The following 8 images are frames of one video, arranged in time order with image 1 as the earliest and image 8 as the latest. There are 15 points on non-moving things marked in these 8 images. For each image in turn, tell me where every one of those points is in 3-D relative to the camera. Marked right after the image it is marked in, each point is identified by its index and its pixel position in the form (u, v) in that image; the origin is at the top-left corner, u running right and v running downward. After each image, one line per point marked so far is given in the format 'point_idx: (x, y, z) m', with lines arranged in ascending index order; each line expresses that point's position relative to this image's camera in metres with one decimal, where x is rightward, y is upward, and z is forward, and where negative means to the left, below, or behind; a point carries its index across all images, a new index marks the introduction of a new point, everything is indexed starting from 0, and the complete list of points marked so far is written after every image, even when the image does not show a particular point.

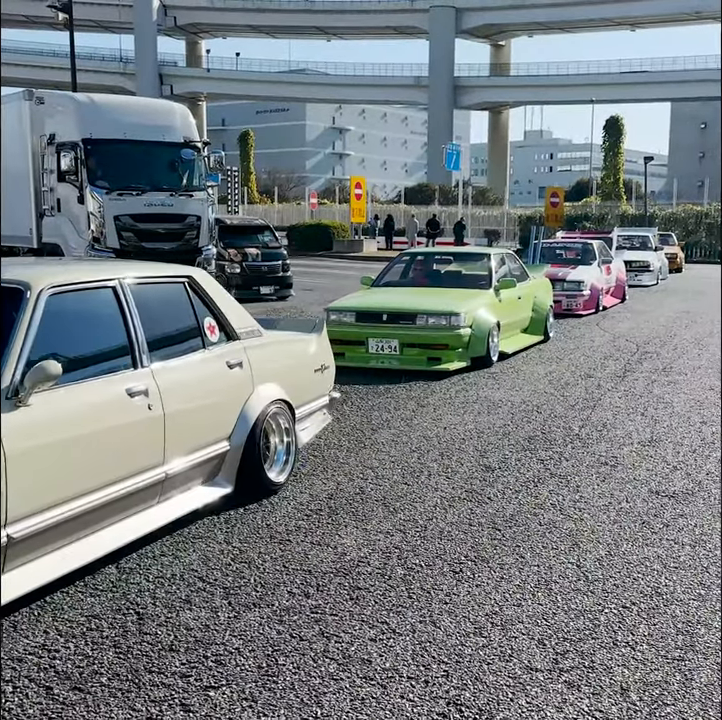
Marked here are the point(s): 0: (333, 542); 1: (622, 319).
0: (-0.1, -0.9, +4.4) m
1: (+4.5, +0.7, +15.5) m
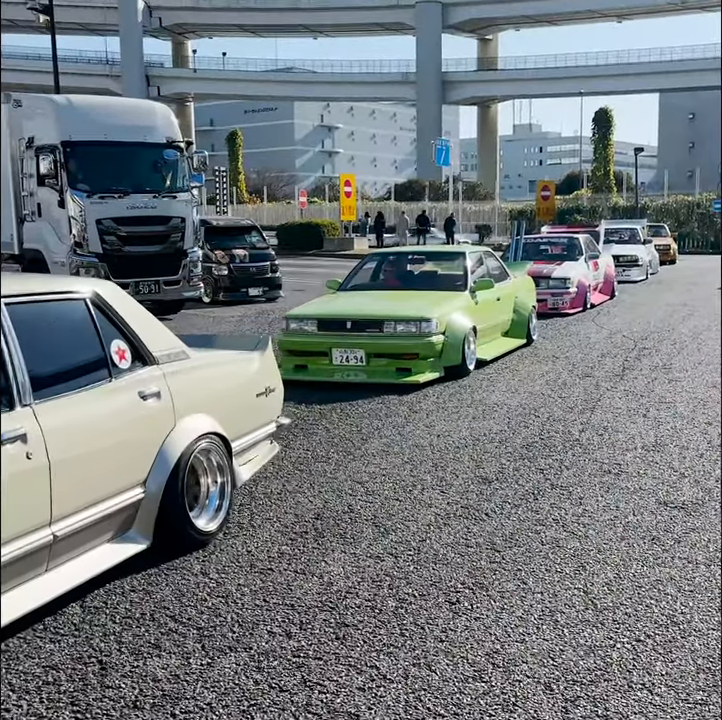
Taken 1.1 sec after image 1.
0: (-0.2, -1.0, +4.1) m
1: (+4.4, +0.8, +15.1) m
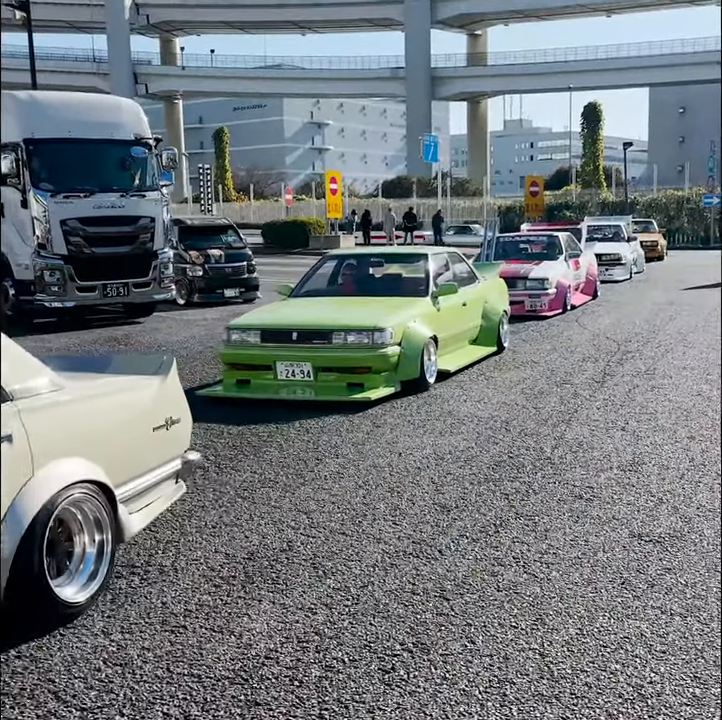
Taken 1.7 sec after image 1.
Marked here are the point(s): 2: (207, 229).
0: (-0.5, -1.1, +3.6) m
1: (+4.0, +0.7, +14.6) m
2: (-3.5, +2.9, +19.8) m
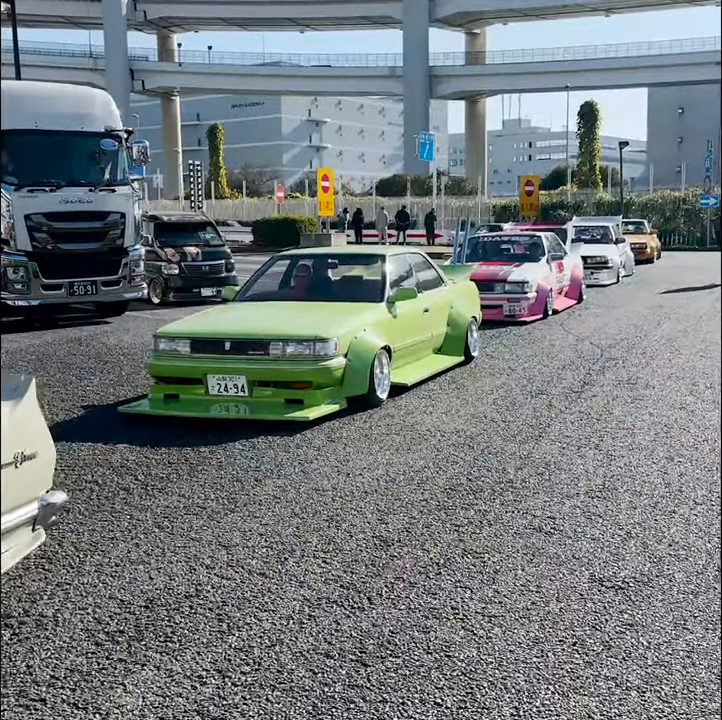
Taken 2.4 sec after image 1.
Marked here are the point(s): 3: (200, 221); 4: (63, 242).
0: (-0.9, -1.2, +3.0) m
1: (+3.6, +0.6, +14.1) m
2: (-3.8, +2.9, +19.2) m
3: (-3.5, +3.1, +19.4) m
4: (-5.0, +2.0, +14.8) m
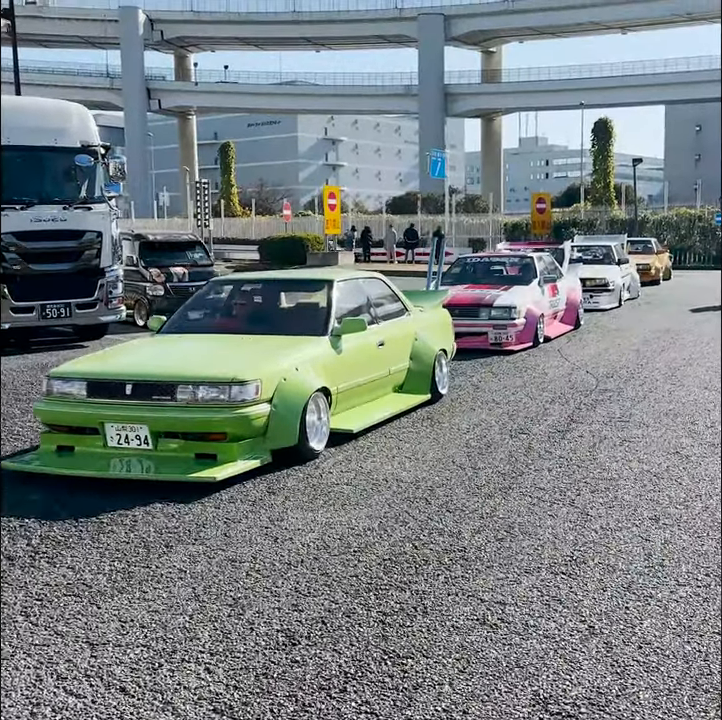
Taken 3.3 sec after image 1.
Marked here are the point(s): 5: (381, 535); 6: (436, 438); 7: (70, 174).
0: (-1.3, -1.4, +2.2) m
1: (+3.3, +0.2, +13.2) m
2: (-4.0, +2.4, +18.5) m
3: (-3.6, +2.5, +18.7) m
4: (-5.2, +1.6, +14.1) m
5: (+0.1, -1.0, +5.0) m
6: (+0.6, -0.7, +7.5) m
7: (-4.7, +3.0, +14.4) m
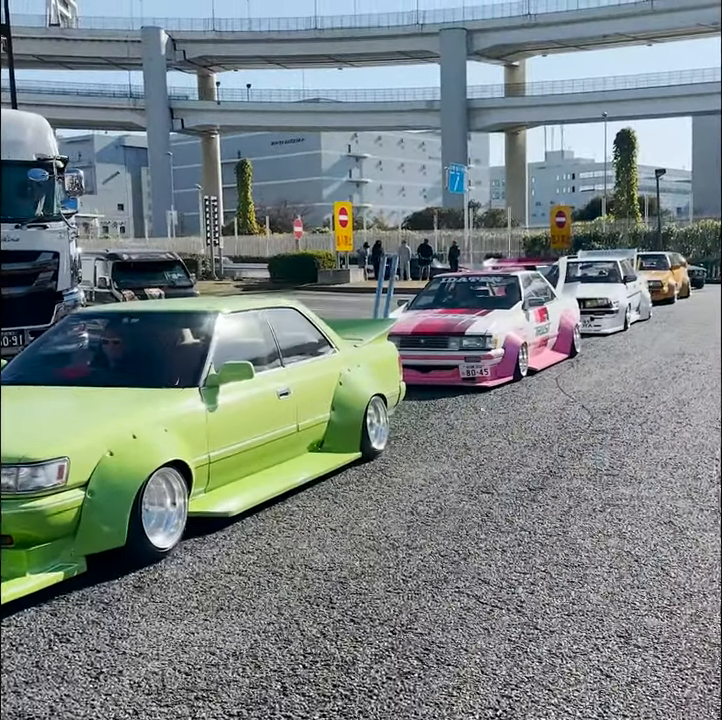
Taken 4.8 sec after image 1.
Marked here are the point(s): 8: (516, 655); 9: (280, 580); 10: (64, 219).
0: (-2.0, -1.6, +0.9) m
1: (+3.0, -0.2, +11.8) m
2: (-4.2, +1.8, +17.3) m
3: (-3.8, +2.0, +17.5) m
4: (-5.5, +1.1, +13.0) m
5: (-0.5, -1.3, +3.7) m
6: (+0.1, -1.0, +6.2) m
7: (-5.0, +2.5, +13.2) m
8: (+0.6, -1.2, +3.8) m
9: (-0.4, -1.2, +4.6) m
10: (-4.6, +2.2, +13.8) m
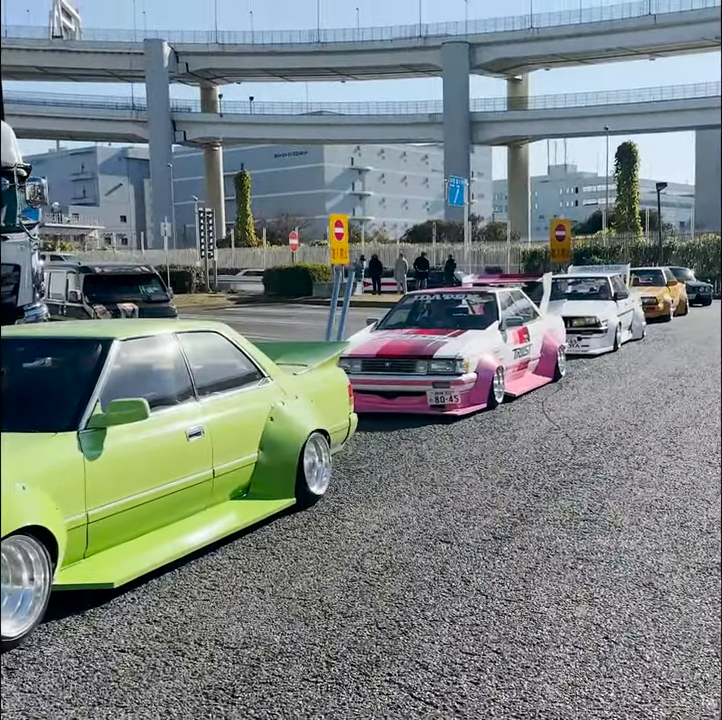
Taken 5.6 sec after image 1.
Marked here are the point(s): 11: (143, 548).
0: (-2.4, -1.7, +0.1) m
1: (+2.6, -0.5, +11.0) m
2: (-4.5, +1.5, +16.6) m
3: (-4.2, +1.7, +16.8) m
4: (-5.9, +0.8, +12.3) m
5: (-0.9, -1.4, +2.9) m
6: (-0.2, -1.2, +5.5) m
7: (-5.4, +2.3, +12.6) m
8: (+0.3, -1.4, +3.0) m
9: (-0.8, -1.3, +3.8) m
10: (-4.9, +1.9, +13.1) m
11: (-1.0, -0.8, +3.9) m
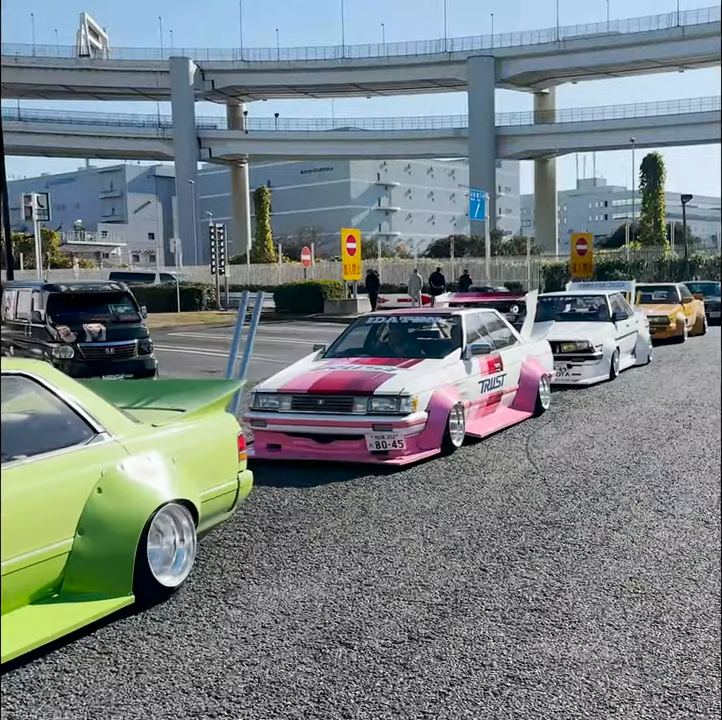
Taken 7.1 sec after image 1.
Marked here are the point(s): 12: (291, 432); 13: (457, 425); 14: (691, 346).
0: (-3.1, -1.9, -1.1) m
1: (+2.2, -0.8, +9.7) m
2: (-4.8, +1.1, +15.6) m
3: (-4.4, +1.2, +15.8) m
4: (-6.3, +0.4, +11.3) m
5: (-1.6, -1.6, +1.7) m
6: (-0.9, -1.4, +4.2) m
7: (-5.8, +1.9, +11.5) m
8: (-0.4, -1.6, +1.8) m
9: (-1.5, -1.6, +2.6) m
10: (-5.3, +1.5, +12.0) m
11: (-1.7, -1.1, +2.7) m
12: (-0.6, -0.6, +7.8) m
13: (+0.9, -0.6, +8.3) m
14: (+6.3, +0.3, +16.7) m
